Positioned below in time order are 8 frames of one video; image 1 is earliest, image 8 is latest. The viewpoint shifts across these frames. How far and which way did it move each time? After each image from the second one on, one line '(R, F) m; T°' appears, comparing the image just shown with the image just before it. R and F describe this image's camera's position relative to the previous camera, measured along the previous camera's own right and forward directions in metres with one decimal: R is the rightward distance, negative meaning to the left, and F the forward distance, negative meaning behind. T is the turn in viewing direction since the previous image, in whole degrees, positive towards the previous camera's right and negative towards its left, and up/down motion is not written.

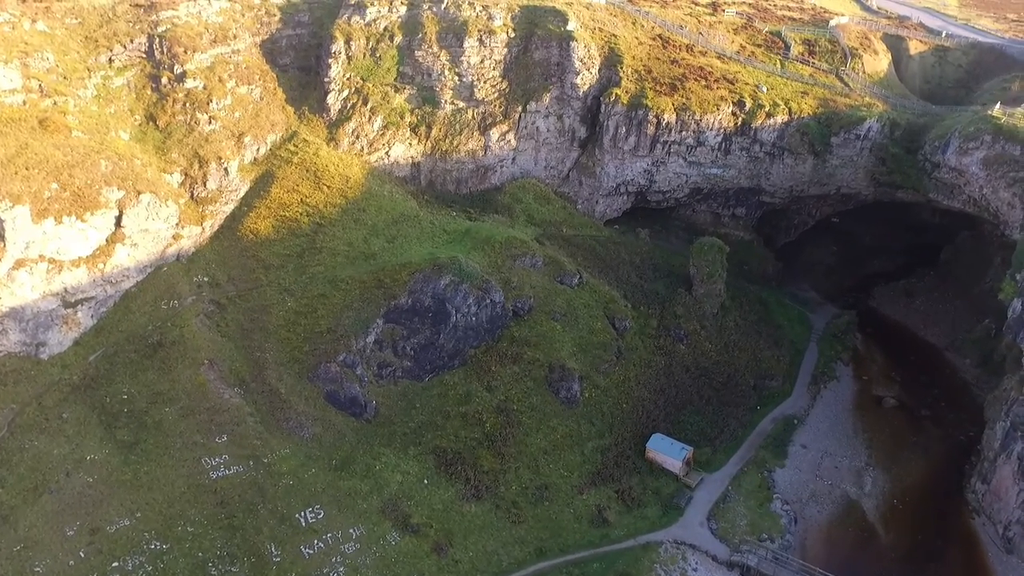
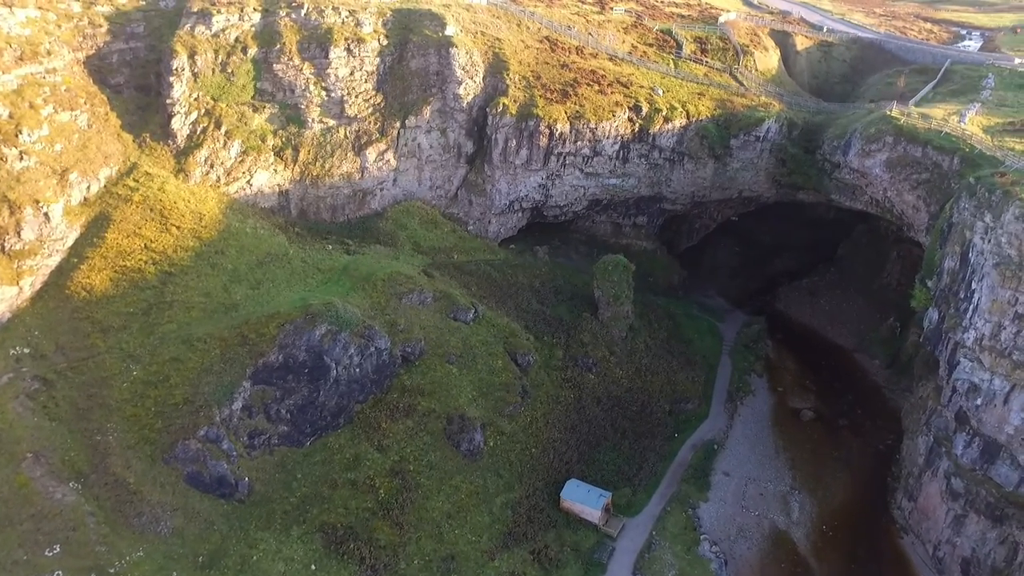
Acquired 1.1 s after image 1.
(+0.9, +4.4) m; +7°
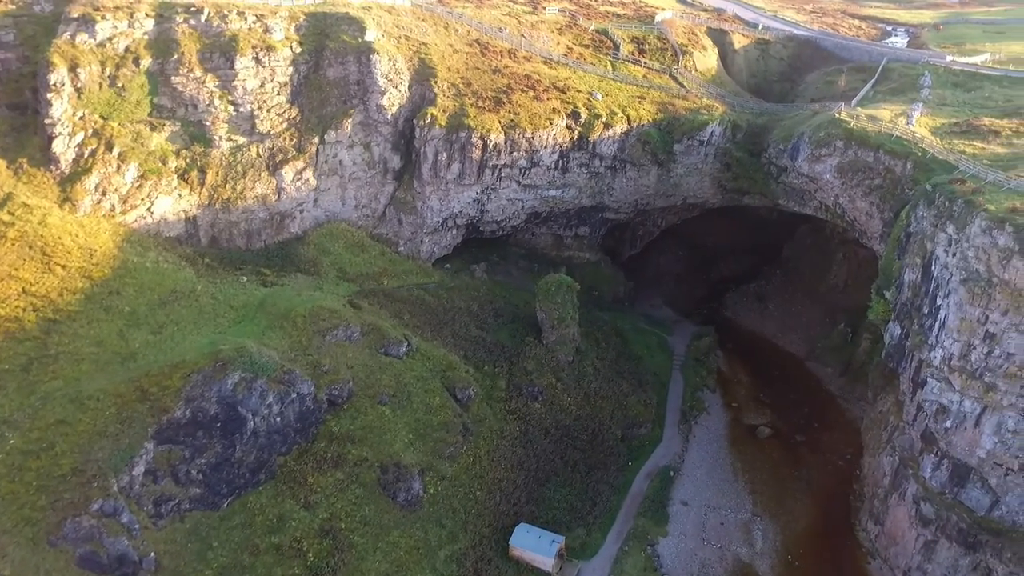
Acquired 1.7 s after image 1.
(+0.3, +3.2) m; +4°
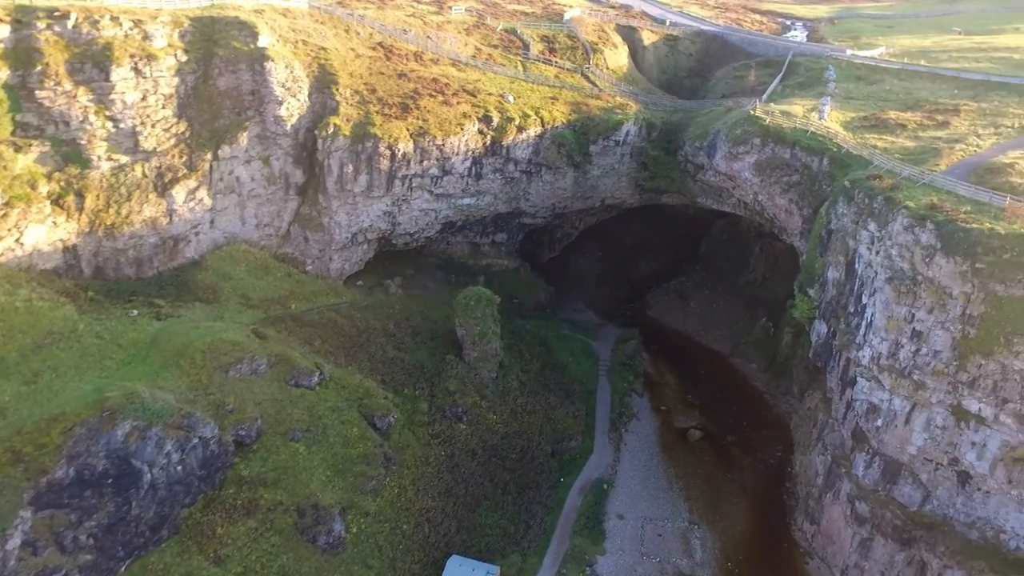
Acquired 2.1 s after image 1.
(+0.2, +1.9) m; +6°
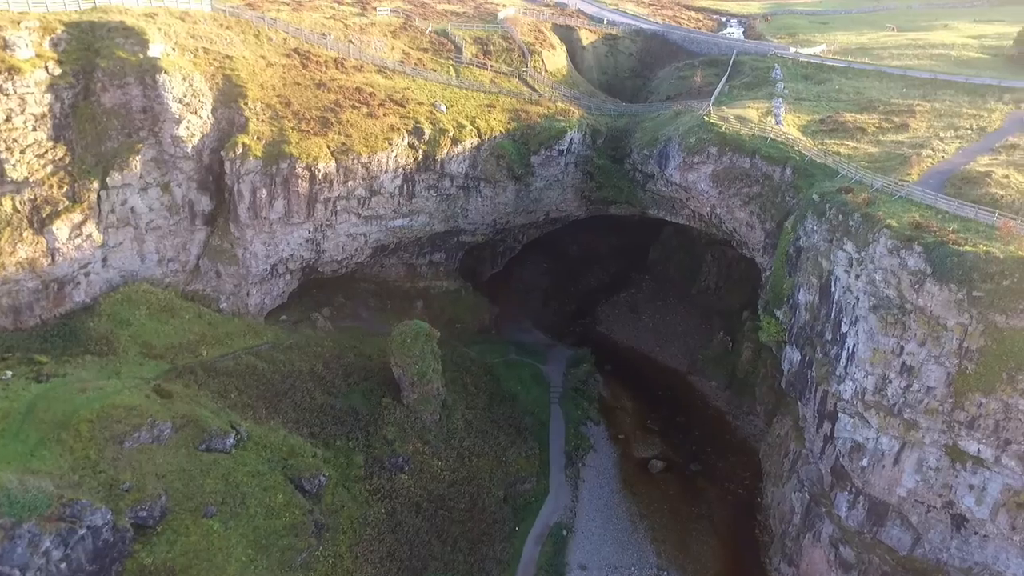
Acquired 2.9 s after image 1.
(0.0, +3.8) m; +4°
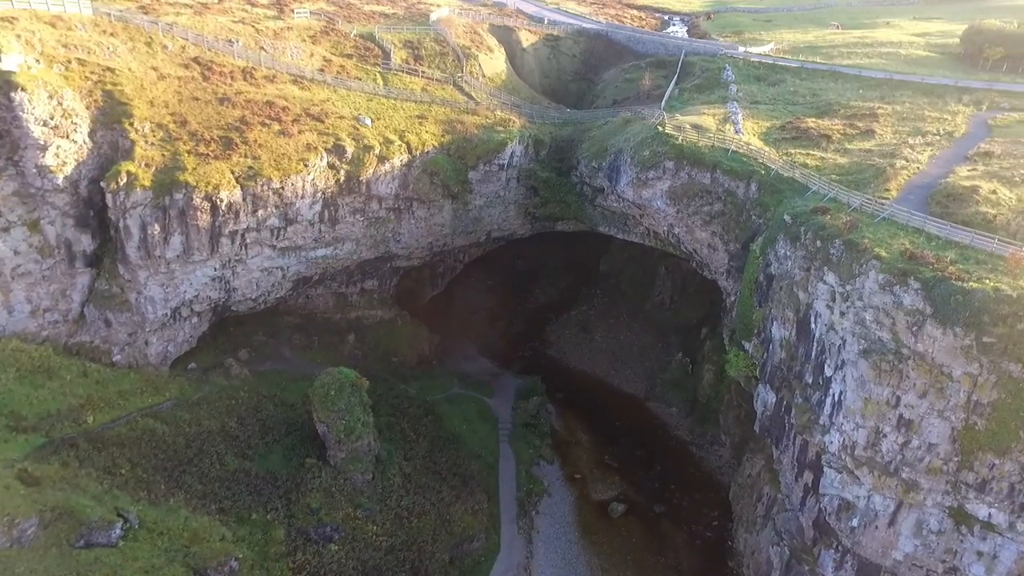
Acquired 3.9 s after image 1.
(+0.5, +4.1) m; +4°
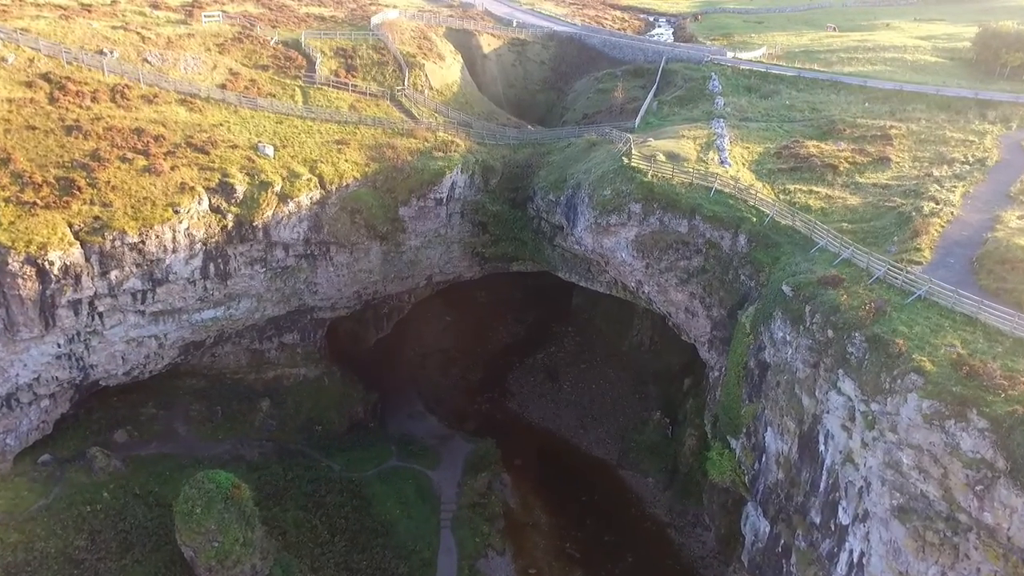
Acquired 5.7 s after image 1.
(+2.3, +6.9) m; 0°
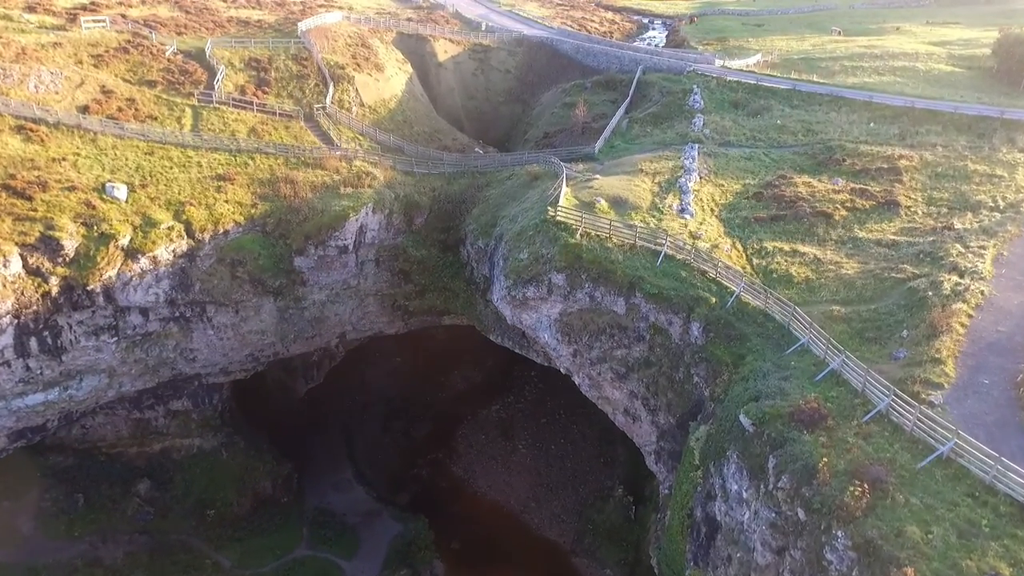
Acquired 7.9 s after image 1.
(+3.1, +6.2) m; -1°
